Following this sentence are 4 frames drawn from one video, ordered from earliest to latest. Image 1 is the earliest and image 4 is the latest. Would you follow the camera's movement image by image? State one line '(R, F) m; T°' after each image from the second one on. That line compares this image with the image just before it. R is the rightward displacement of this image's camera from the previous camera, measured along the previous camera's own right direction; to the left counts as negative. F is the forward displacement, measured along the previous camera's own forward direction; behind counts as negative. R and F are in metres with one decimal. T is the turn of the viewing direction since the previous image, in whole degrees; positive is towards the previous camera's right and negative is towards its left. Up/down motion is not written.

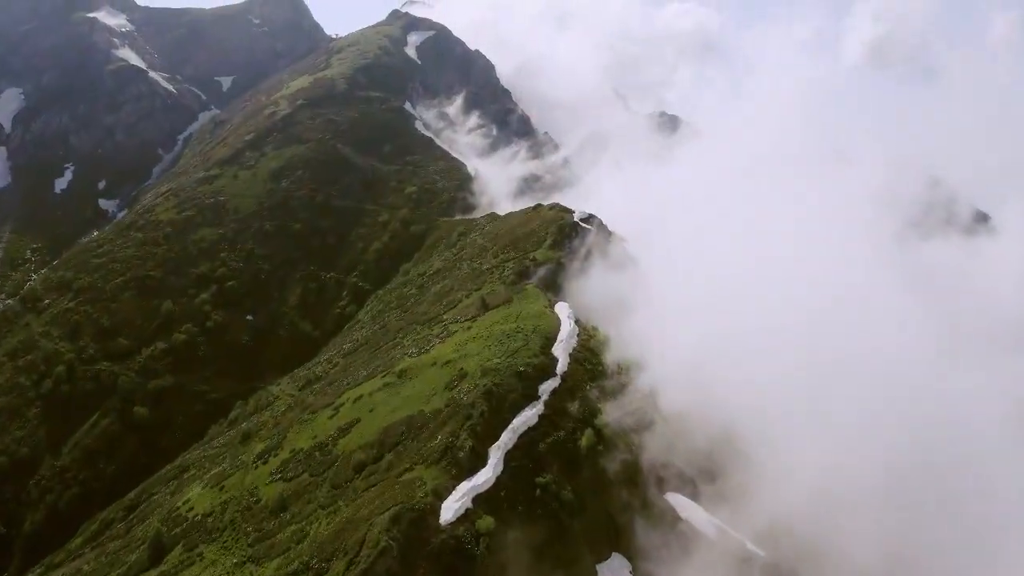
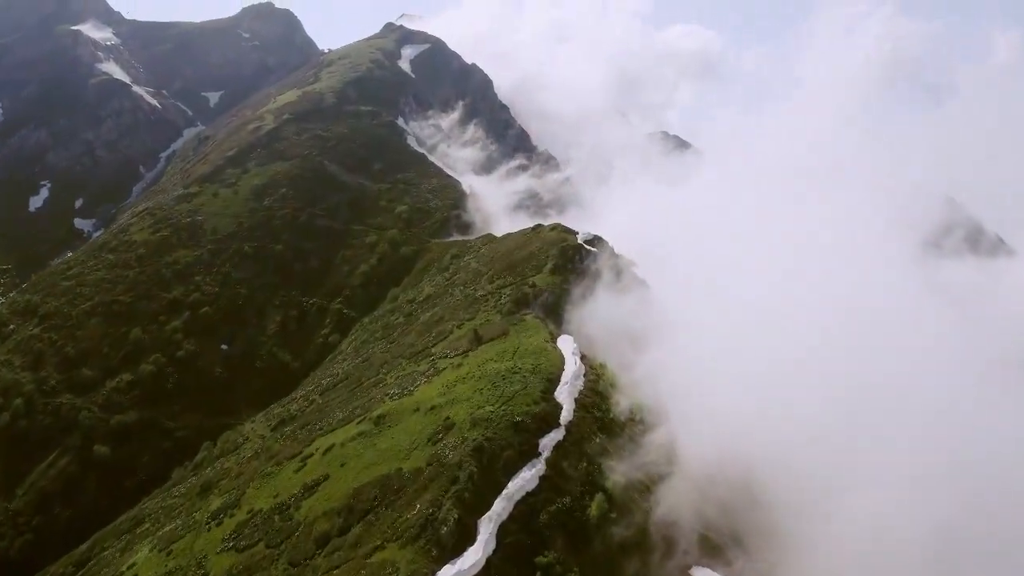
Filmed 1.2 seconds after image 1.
(+0.3, +10.2) m; 0°
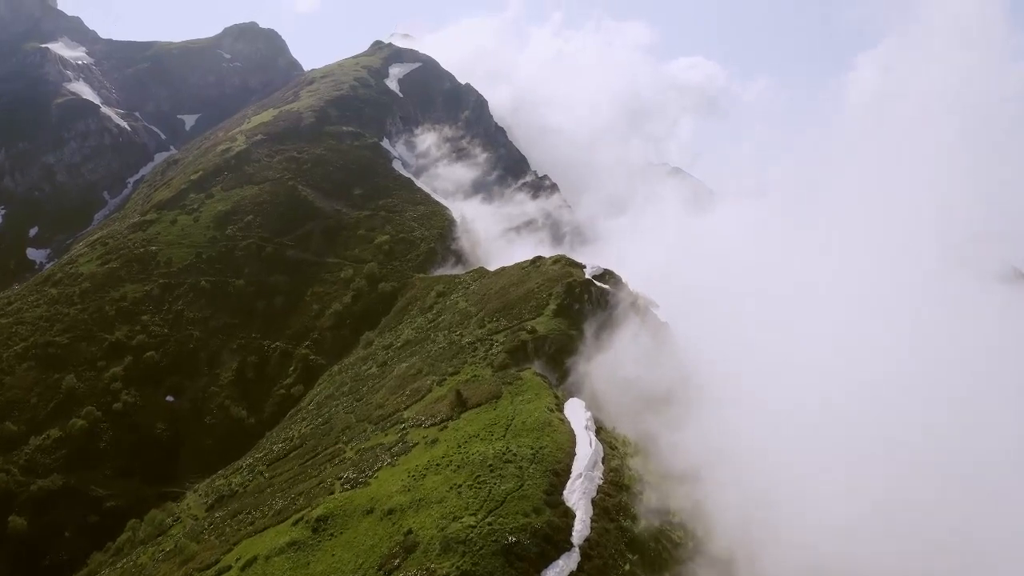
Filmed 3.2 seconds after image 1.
(+0.4, +16.8) m; 0°
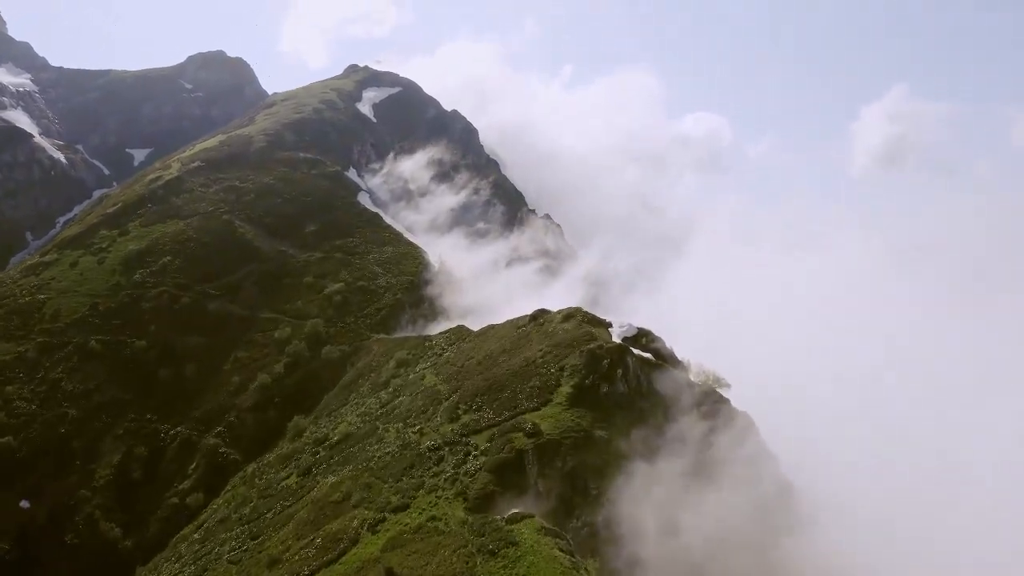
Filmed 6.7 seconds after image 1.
(+0.3, +27.5) m; 0°
